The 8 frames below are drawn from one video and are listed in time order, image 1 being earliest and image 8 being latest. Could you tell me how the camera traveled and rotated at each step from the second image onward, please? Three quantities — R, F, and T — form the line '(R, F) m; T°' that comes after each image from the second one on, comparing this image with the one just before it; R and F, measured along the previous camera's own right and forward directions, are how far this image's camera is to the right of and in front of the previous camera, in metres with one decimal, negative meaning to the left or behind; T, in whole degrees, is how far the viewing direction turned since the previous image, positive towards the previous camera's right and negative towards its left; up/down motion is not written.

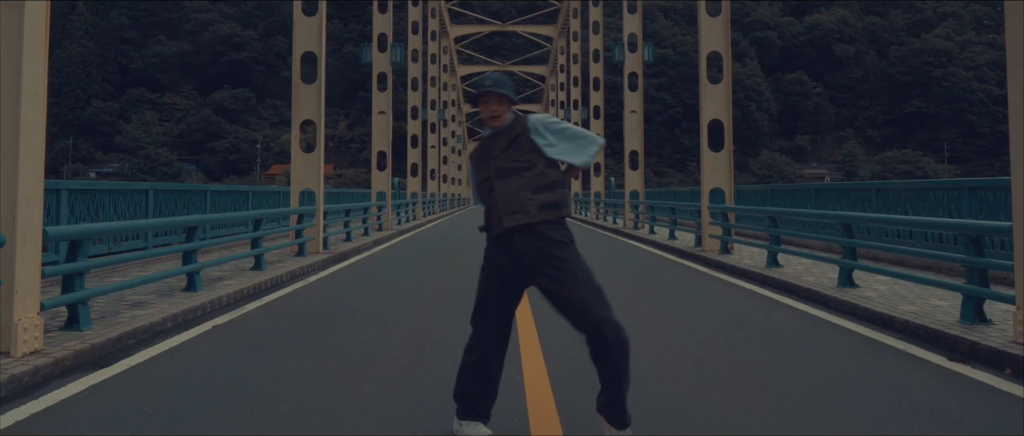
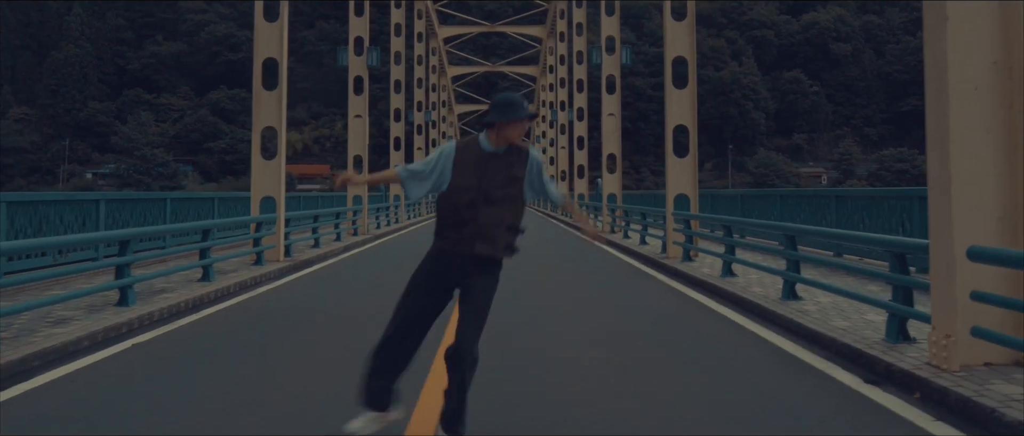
(+0.6, +0.1) m; 0°
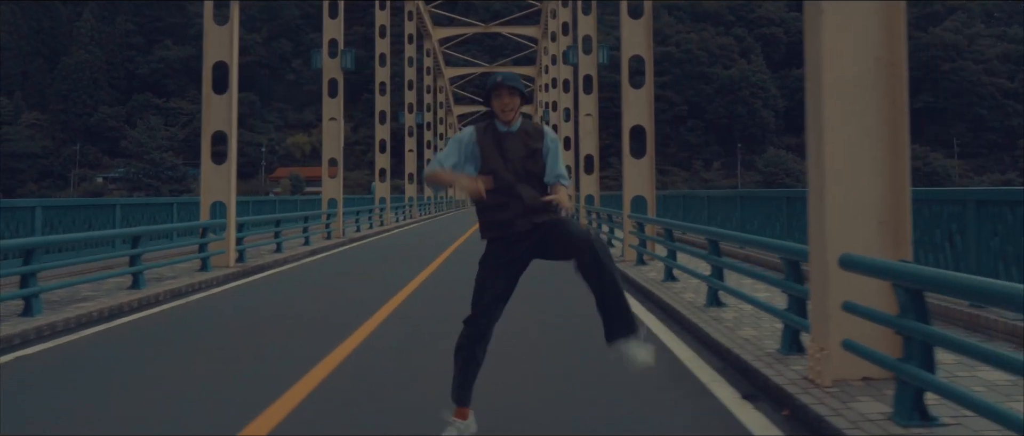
(+1.0, +0.2) m; -1°
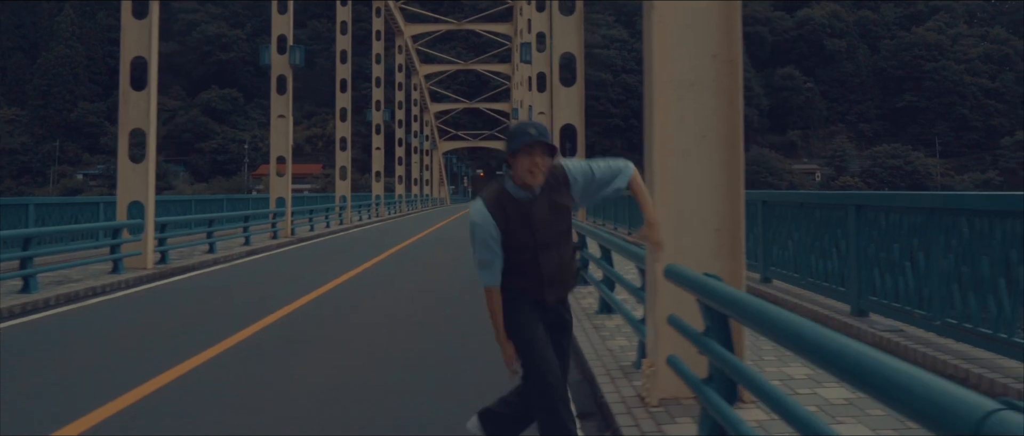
(+1.0, +0.3) m; +1°
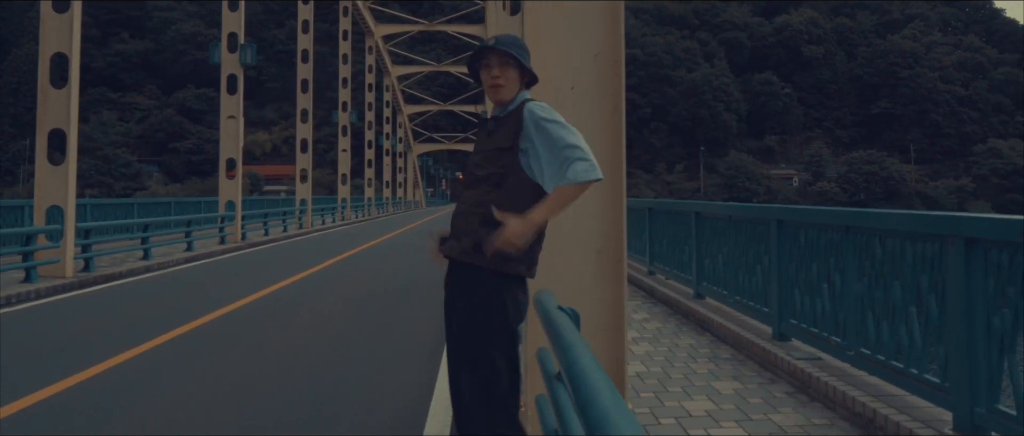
(+0.7, +0.5) m; +1°
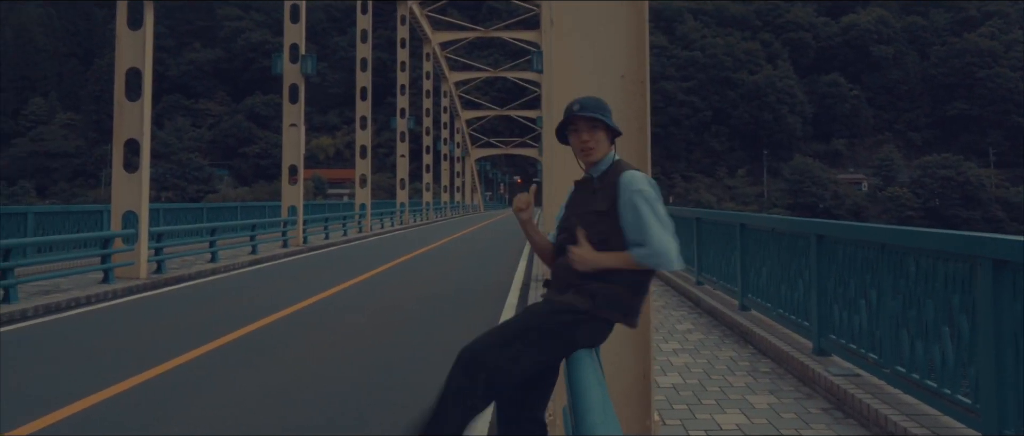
(+0.1, -0.1) m; -5°
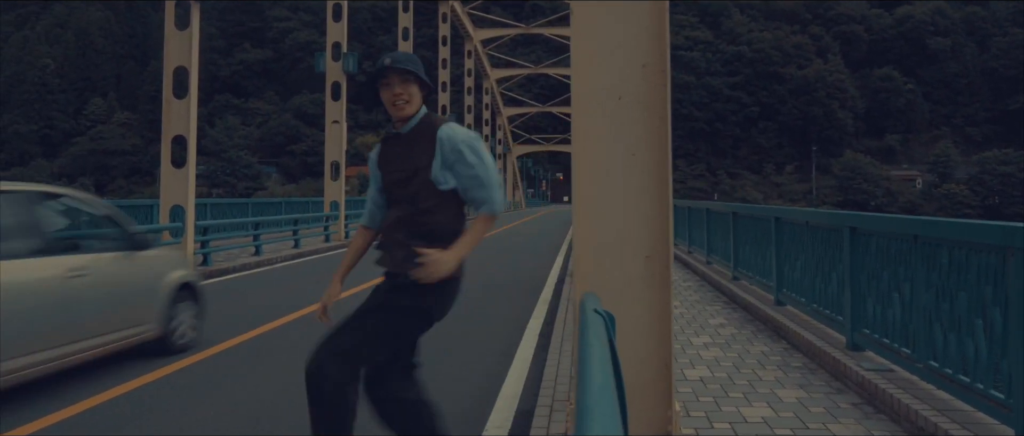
(+0.1, 0.0) m; -3°
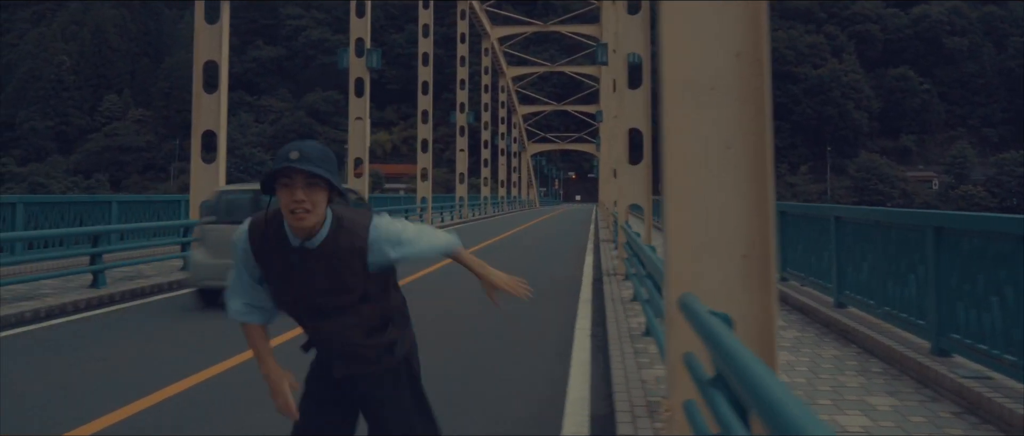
(-0.4, +0.2) m; -1°
